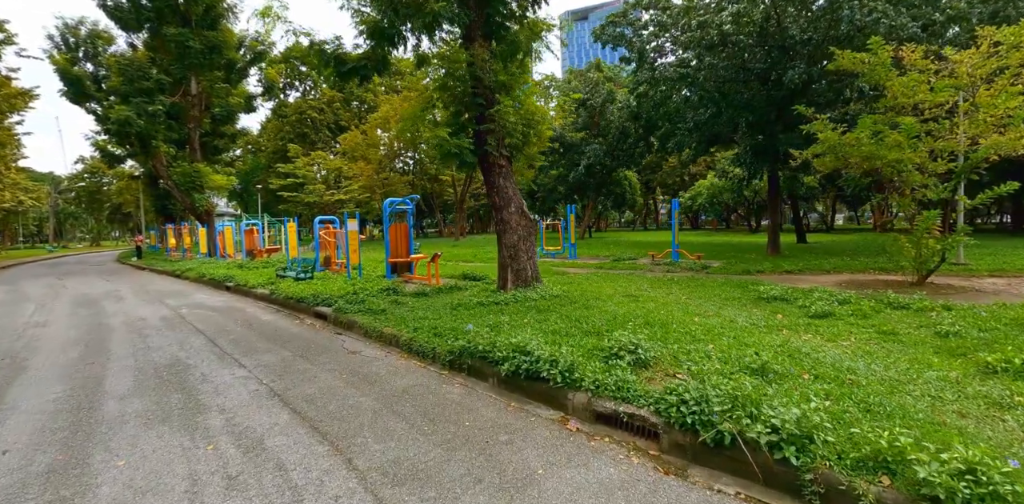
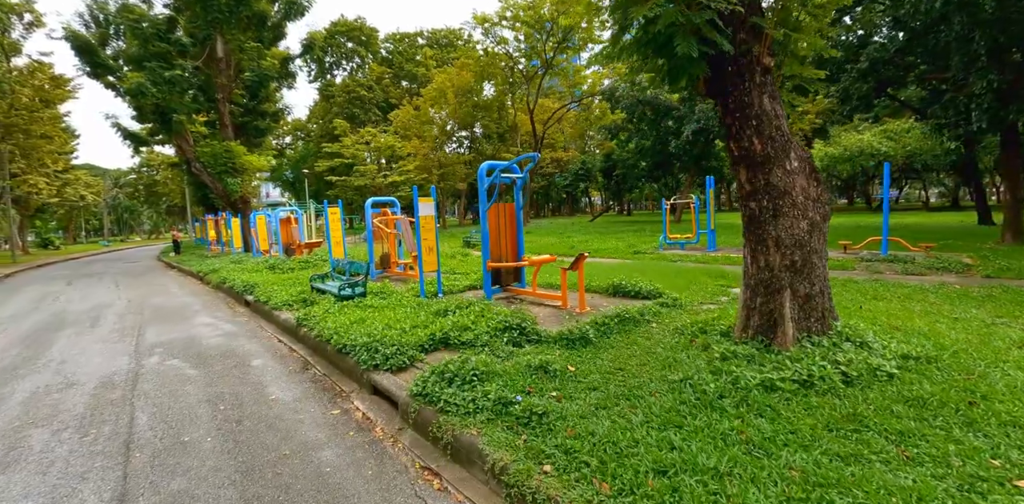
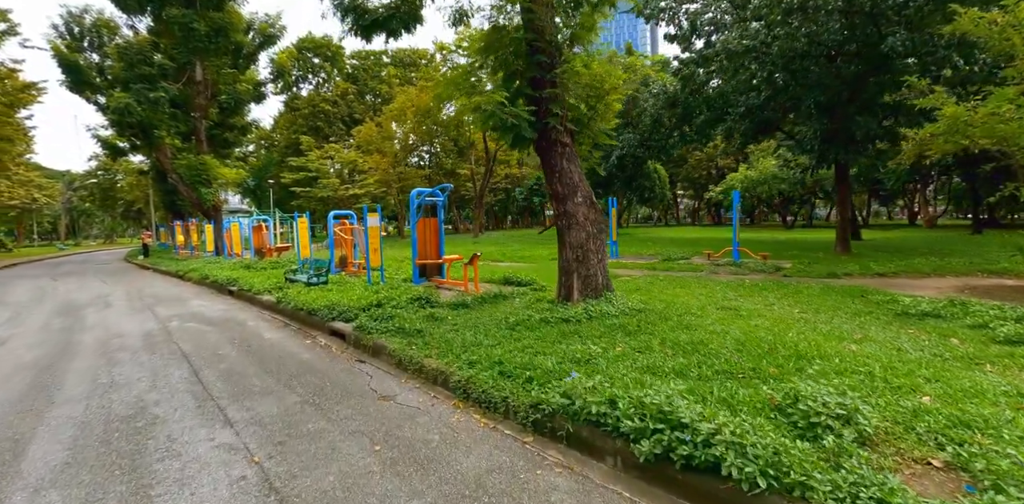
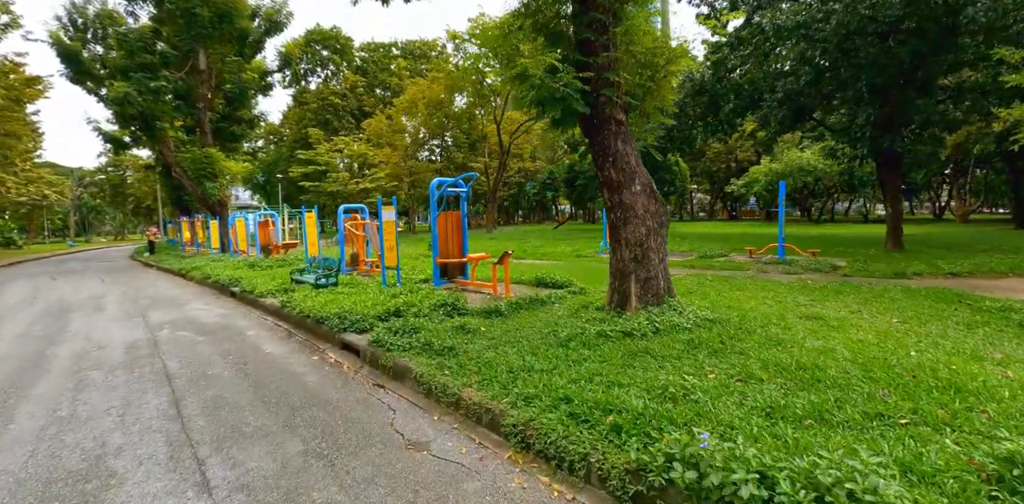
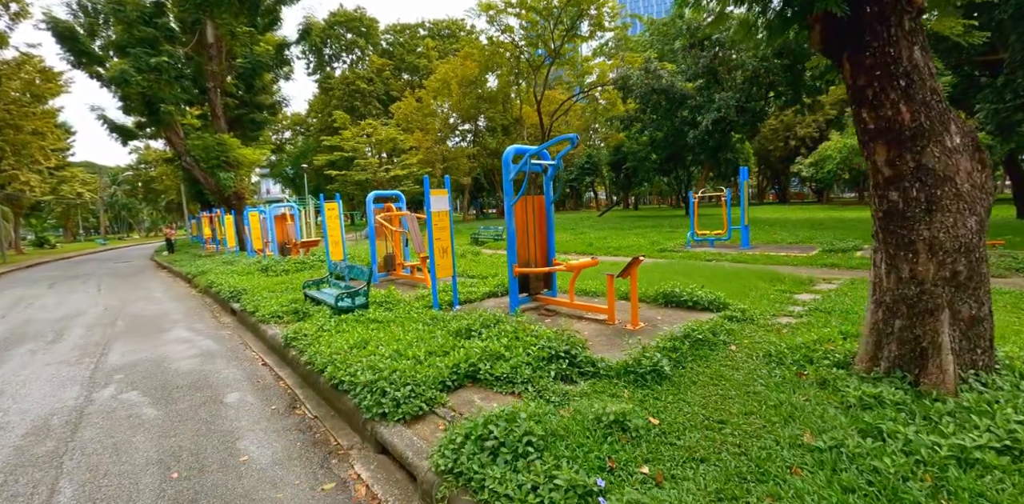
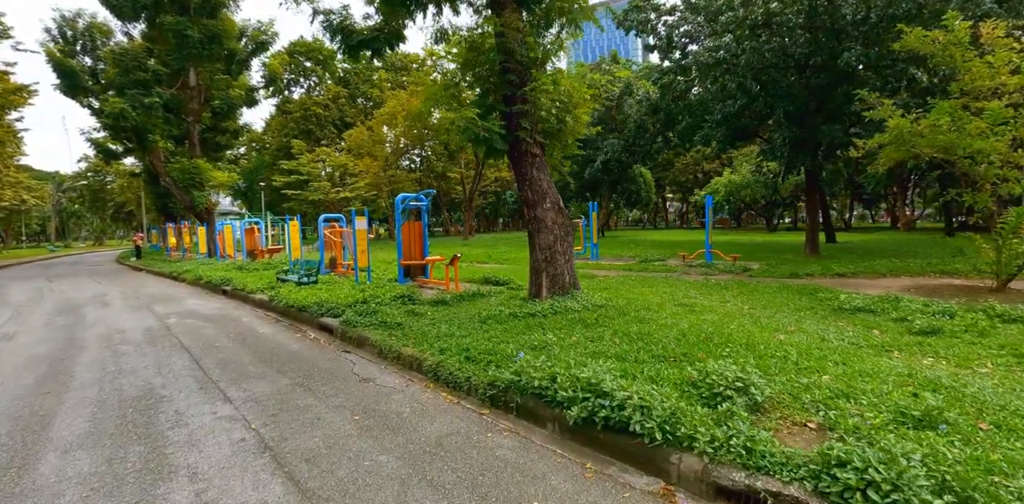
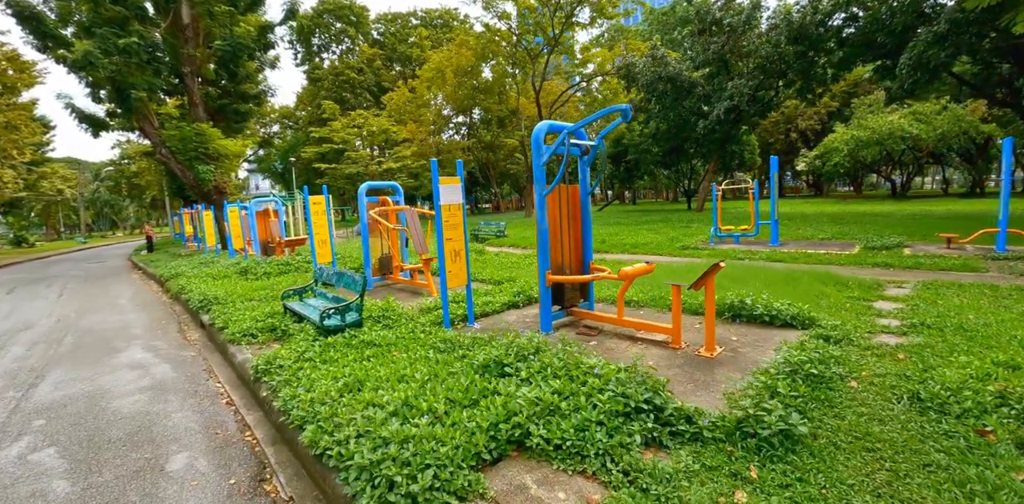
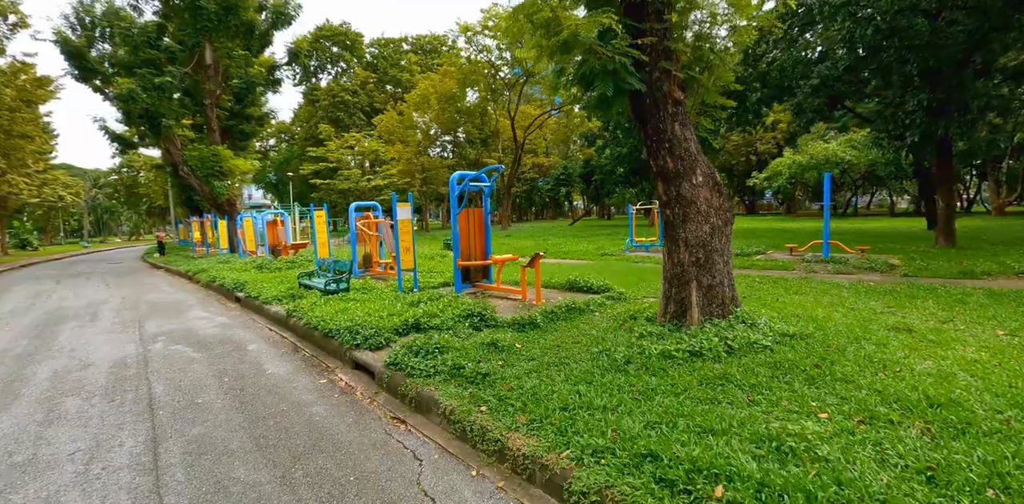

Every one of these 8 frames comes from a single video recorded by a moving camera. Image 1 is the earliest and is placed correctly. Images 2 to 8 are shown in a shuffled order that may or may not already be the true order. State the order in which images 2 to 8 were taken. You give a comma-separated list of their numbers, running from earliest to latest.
6, 3, 4, 8, 2, 5, 7
